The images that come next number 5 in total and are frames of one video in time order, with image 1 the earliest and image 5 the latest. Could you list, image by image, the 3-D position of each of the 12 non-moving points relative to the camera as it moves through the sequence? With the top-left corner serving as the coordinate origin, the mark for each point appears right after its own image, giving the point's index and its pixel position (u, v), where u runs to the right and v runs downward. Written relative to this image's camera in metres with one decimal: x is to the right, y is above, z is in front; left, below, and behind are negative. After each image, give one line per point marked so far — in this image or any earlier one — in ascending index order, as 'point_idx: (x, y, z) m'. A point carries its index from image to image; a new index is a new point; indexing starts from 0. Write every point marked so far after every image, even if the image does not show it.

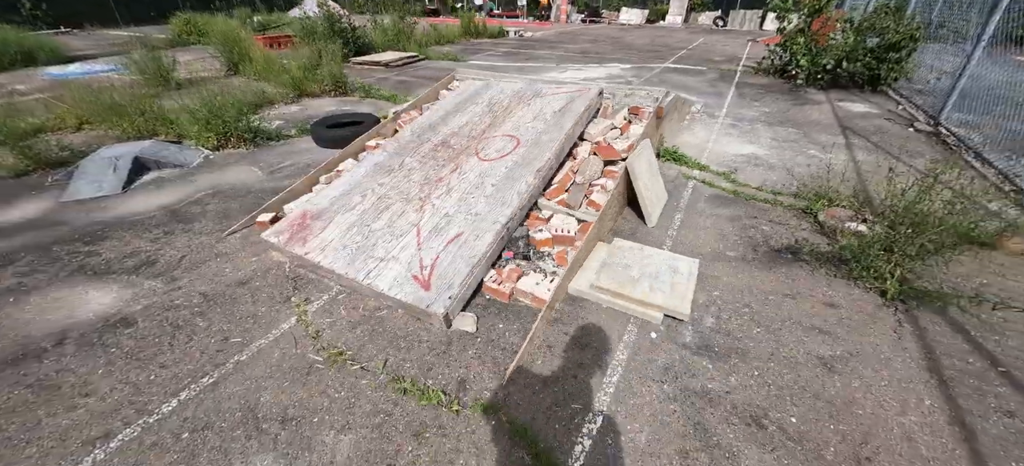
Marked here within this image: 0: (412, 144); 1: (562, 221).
0: (-1.0, +0.9, +3.8) m
1: (+0.4, +0.1, +3.1) m
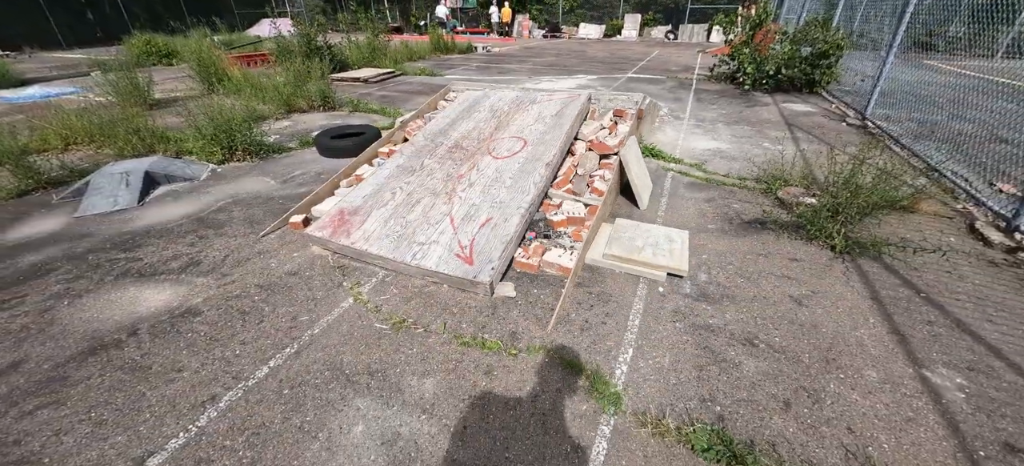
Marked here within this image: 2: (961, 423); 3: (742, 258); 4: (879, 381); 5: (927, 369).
0: (-0.9, +0.9, +4.2) m
1: (+0.6, +0.2, +3.6) m
2: (+2.4, -1.0, +2.0) m
3: (+2.0, -0.2, +3.3) m
4: (+2.1, -0.9, +2.2) m
5: (+2.5, -0.8, +2.3) m
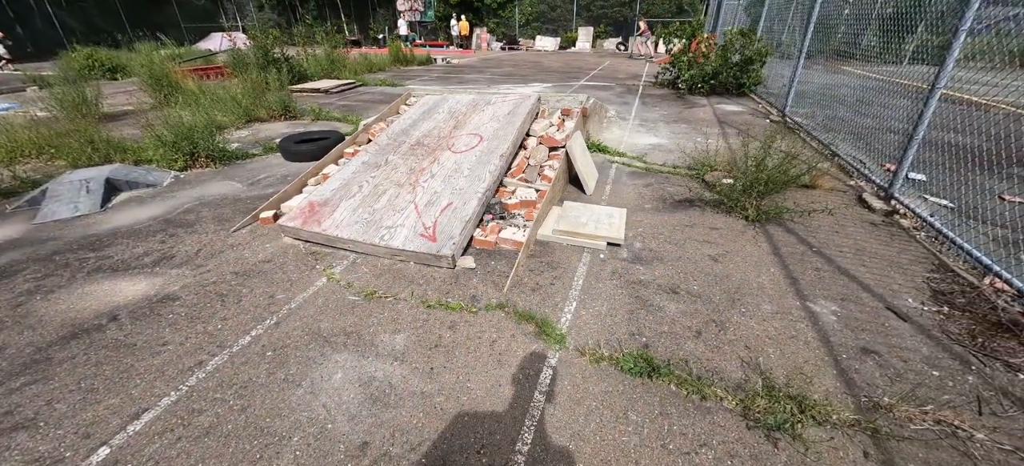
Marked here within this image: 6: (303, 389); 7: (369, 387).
0: (-1.4, +1.0, +4.5) m
1: (+0.1, +0.4, +4.0) m
2: (+2.1, -0.7, +2.6) m
3: (+1.6, 0.0, +3.8) m
4: (+1.9, -0.6, +2.8) m
5: (+2.2, -0.5, +2.9) m
6: (-1.2, -0.9, +2.2) m
7: (-0.8, -0.9, +2.2) m
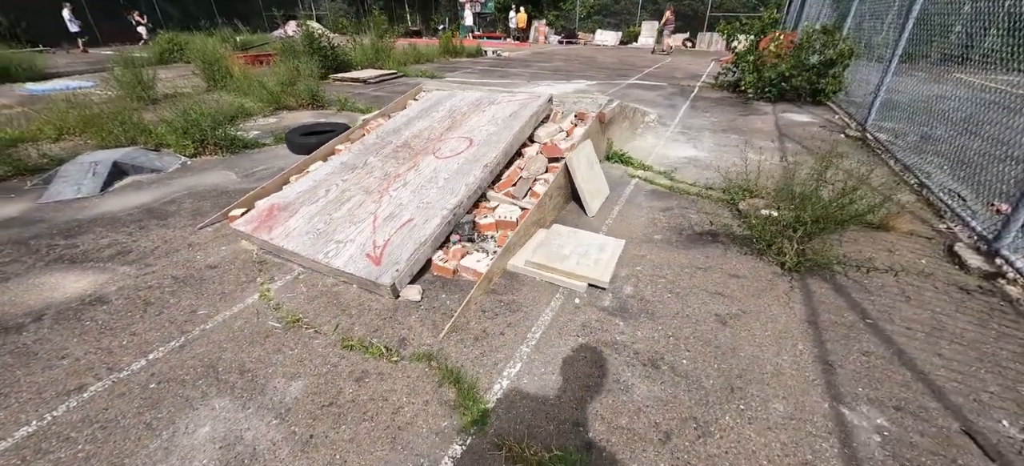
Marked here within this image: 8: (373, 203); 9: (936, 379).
0: (-1.5, +0.9, +4.1) m
1: (0.0, +0.2, +3.4) m
2: (+1.6, -1.1, +1.8) m
3: (+1.3, -0.3, +3.1) m
4: (+1.4, -0.9, +2.0) m
5: (+1.8, -0.9, +2.1) m
6: (-1.7, -1.0, +1.9) m
7: (-1.3, -1.0, +1.8) m
8: (-1.2, +0.3, +3.4) m
9: (+2.4, -0.8, +2.2) m
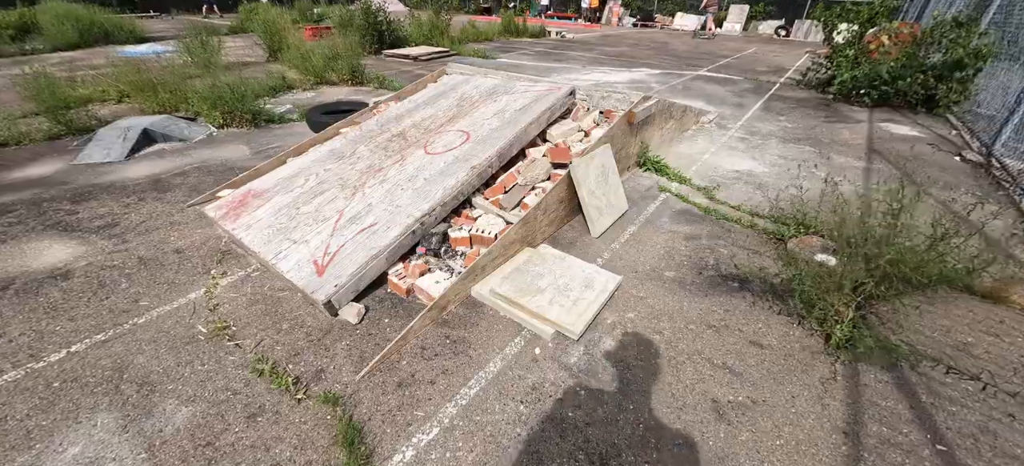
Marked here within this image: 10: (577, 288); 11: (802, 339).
0: (-1.4, +1.0, +3.8) m
1: (-0.2, +0.1, +2.9) m
2: (+1.1, -1.5, +1.2) m
3: (+1.1, -0.6, +2.4) m
4: (+0.9, -1.3, +1.4) m
5: (+1.3, -1.3, +1.4) m
6: (-2.2, -1.0, +1.7) m
7: (-1.8, -1.1, +1.6) m
8: (-1.3, +0.3, +3.0) m
9: (+2.0, -1.3, +1.5) m
10: (+0.4, -0.4, +2.6) m
11: (+1.8, -0.7, +2.4) m
